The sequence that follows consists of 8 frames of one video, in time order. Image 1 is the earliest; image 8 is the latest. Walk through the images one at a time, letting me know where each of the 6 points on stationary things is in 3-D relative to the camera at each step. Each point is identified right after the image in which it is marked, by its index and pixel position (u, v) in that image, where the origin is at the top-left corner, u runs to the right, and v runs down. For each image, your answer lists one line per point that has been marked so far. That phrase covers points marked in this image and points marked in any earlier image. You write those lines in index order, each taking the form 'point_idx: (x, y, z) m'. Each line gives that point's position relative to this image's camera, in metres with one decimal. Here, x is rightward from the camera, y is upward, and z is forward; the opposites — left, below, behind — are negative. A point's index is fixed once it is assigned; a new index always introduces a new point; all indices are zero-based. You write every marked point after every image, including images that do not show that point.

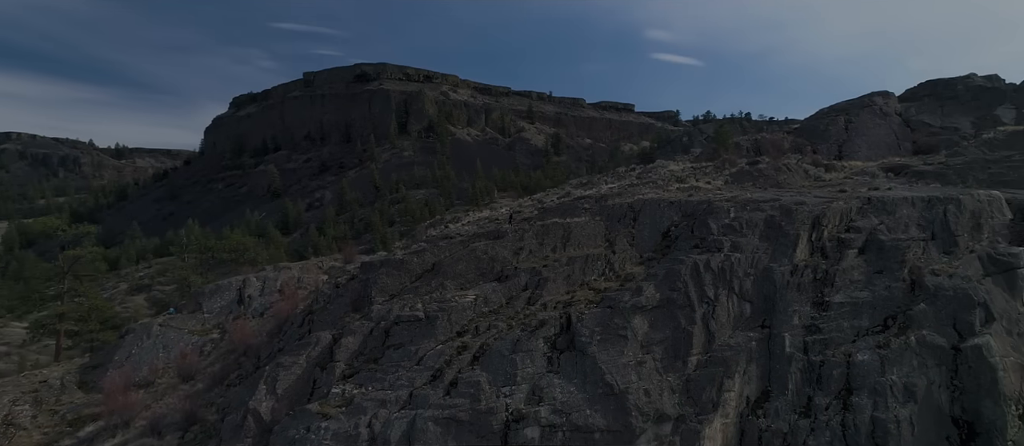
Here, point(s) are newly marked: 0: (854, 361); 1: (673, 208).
0: (+9.4, -3.8, +15.3) m
1: (+5.3, +0.5, +18.4) m
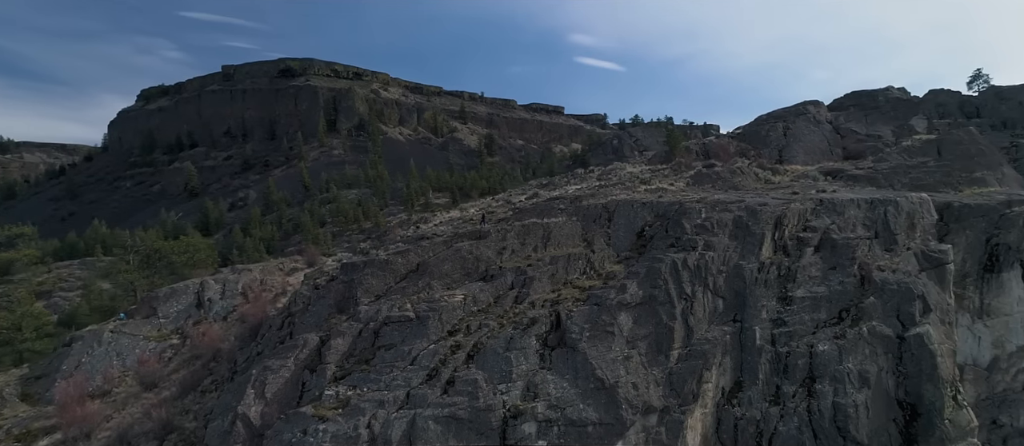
0: (+9.0, -3.8, +16.4) m
1: (+4.6, +0.5, +19.1) m
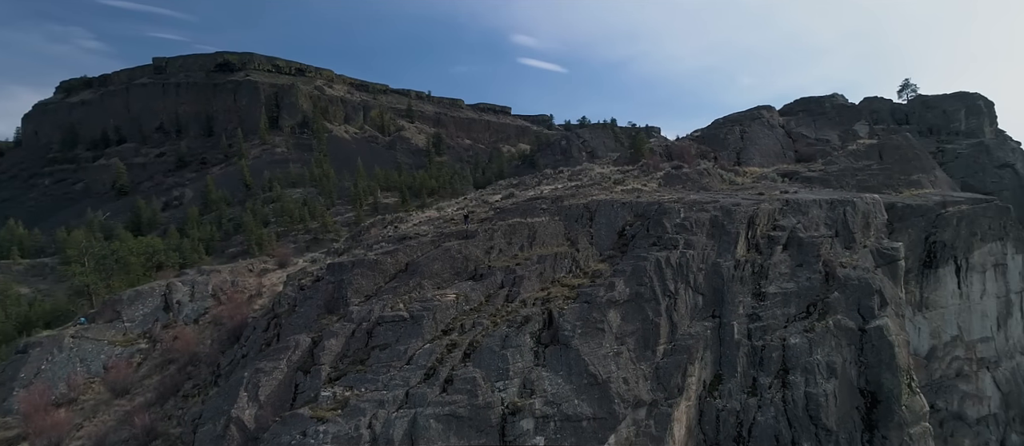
0: (+8.6, -3.8, +17.3) m
1: (+4.0, +0.5, +19.6) m
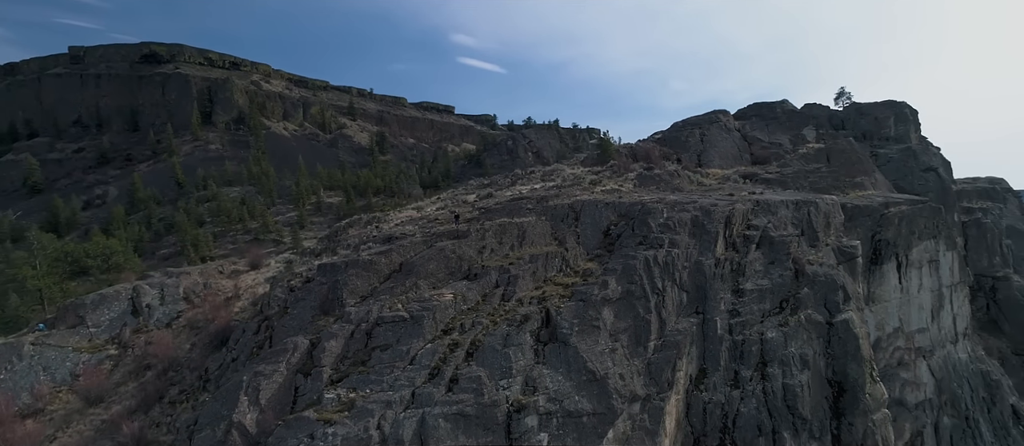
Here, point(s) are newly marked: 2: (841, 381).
0: (+8.3, -3.8, +18.1) m
1: (+3.5, +0.5, +20.1) m
2: (+11.7, -5.6, +19.7) m
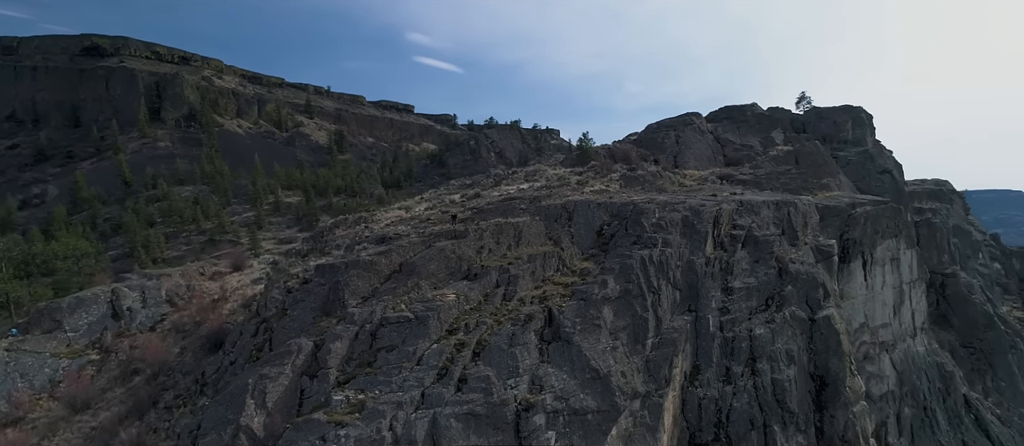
0: (+8.2, -3.8, +18.7) m
1: (+3.3, +0.5, +20.3) m
2: (+11.4, -5.6, +20.4) m
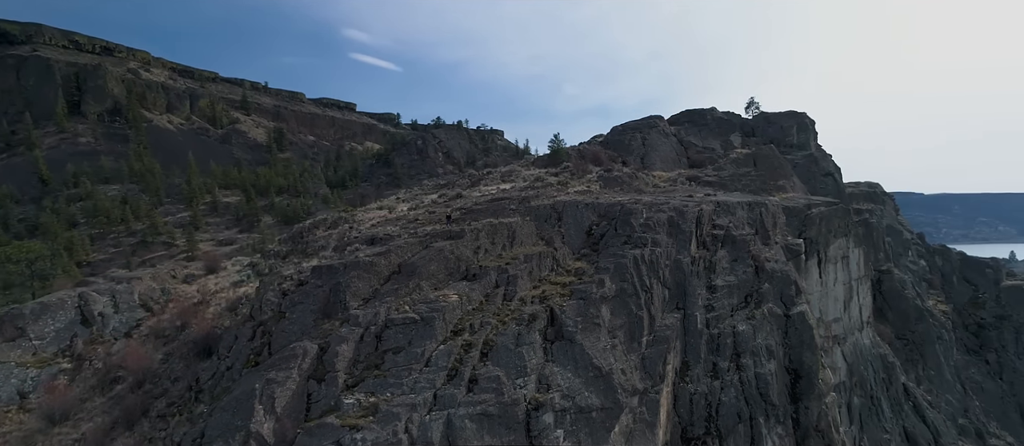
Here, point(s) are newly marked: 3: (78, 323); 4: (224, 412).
0: (+7.9, -3.8, +19.4) m
1: (+2.9, +0.5, +20.7) m
2: (+11.0, -5.6, +21.4) m
3: (-14.2, -3.3, +18.2) m
4: (-6.0, -3.9, +11.5) m
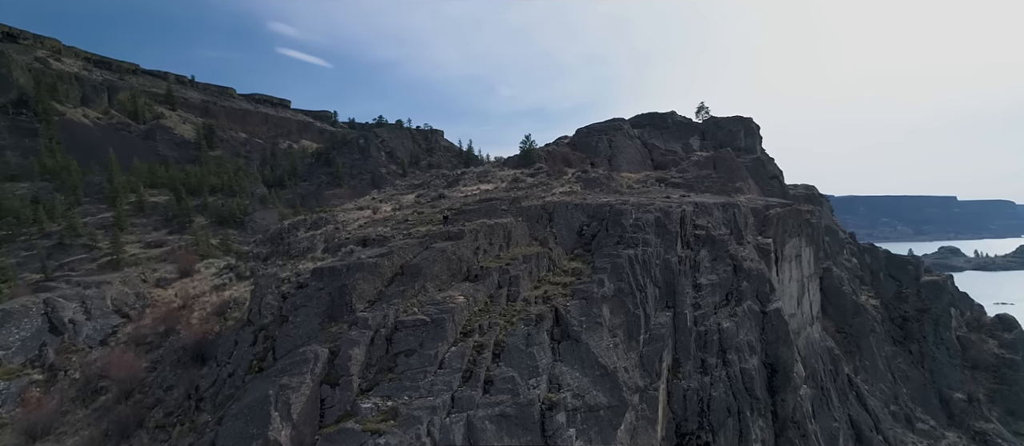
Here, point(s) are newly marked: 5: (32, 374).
0: (+7.6, -3.8, +20.1) m
1: (+2.5, +0.5, +20.9) m
2: (+10.6, -5.6, +22.3) m
3: (-14.3, -3.3, +17.0) m
4: (-5.5, -4.0, +11.1) m
5: (-13.2, -4.2, +15.3) m
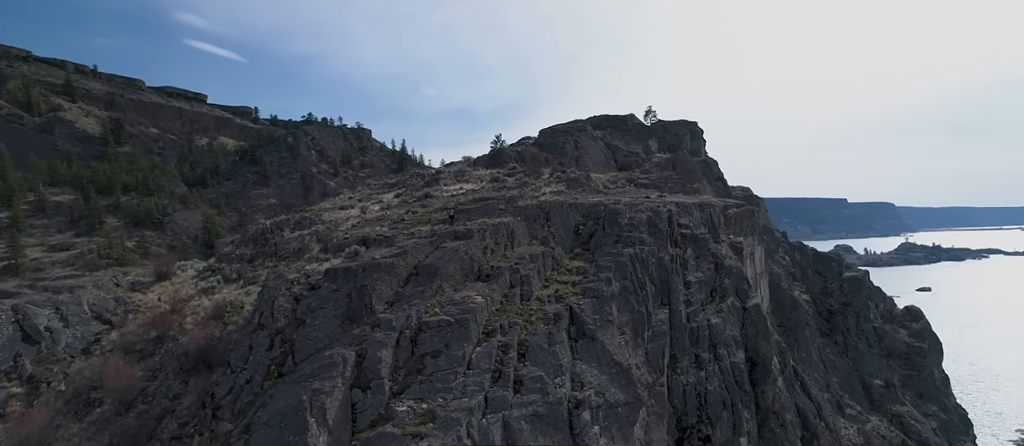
0: (+7.5, -3.8, +20.8) m
1: (+2.4, +0.5, +21.2) m
2: (+10.3, -5.6, +23.3) m
3: (-14.0, -3.3, +15.7) m
4: (-4.7, -4.0, +10.6) m
5: (-12.8, -4.2, +14.2) m
